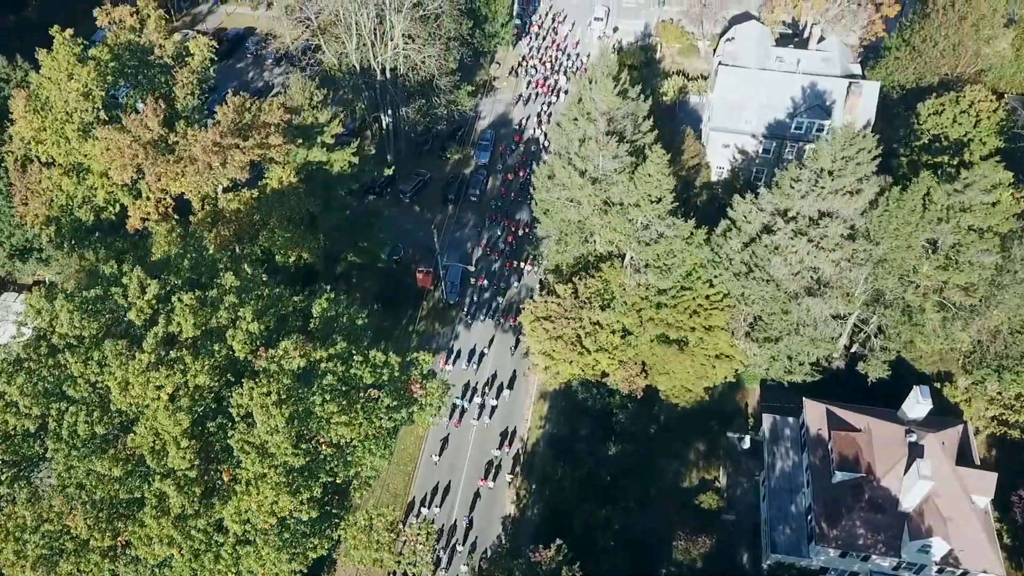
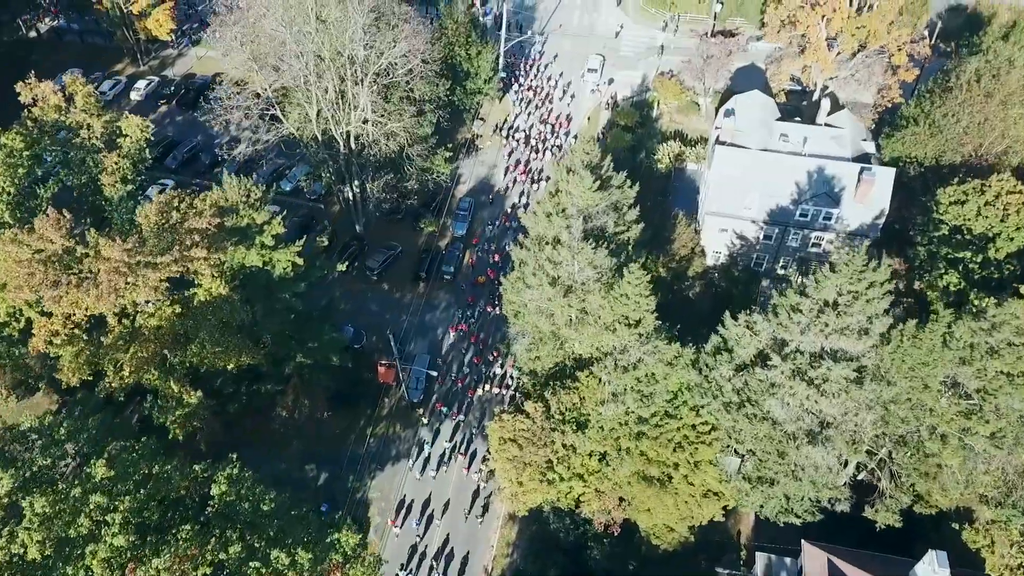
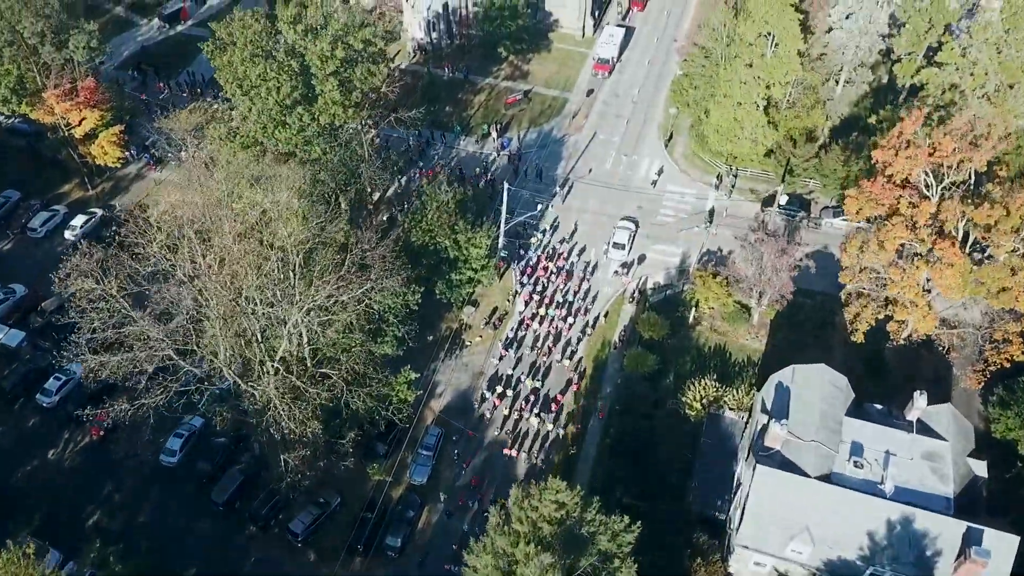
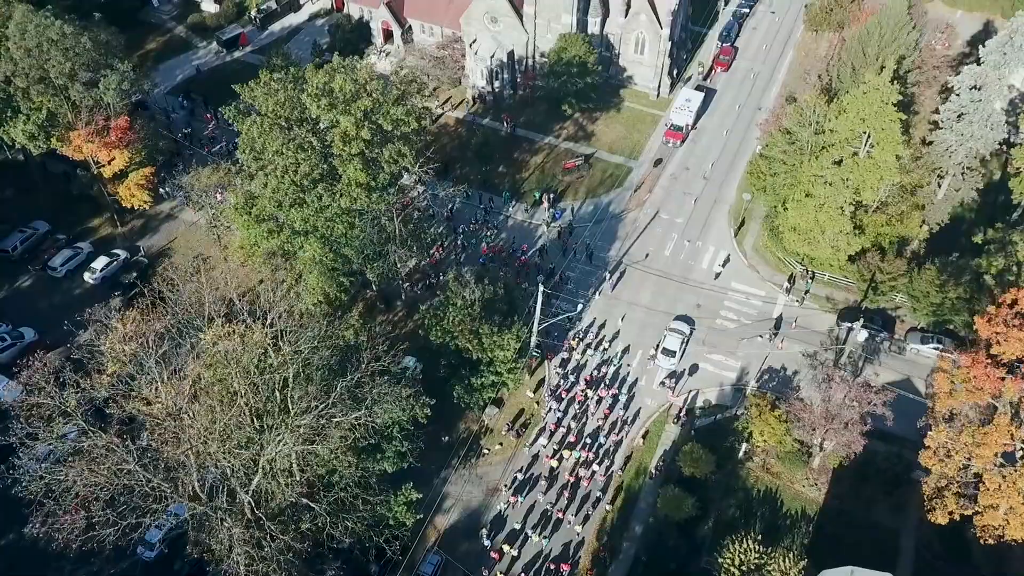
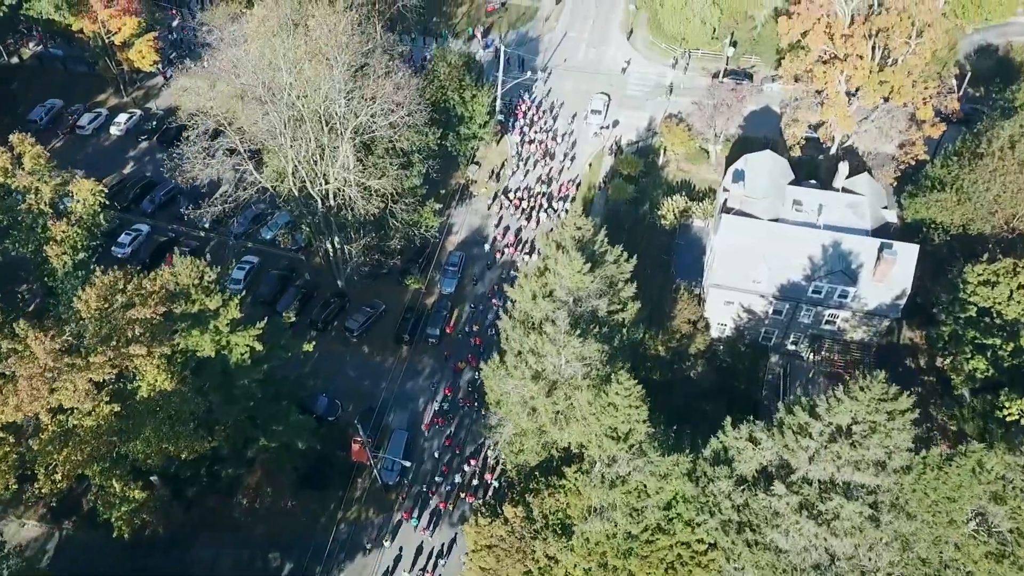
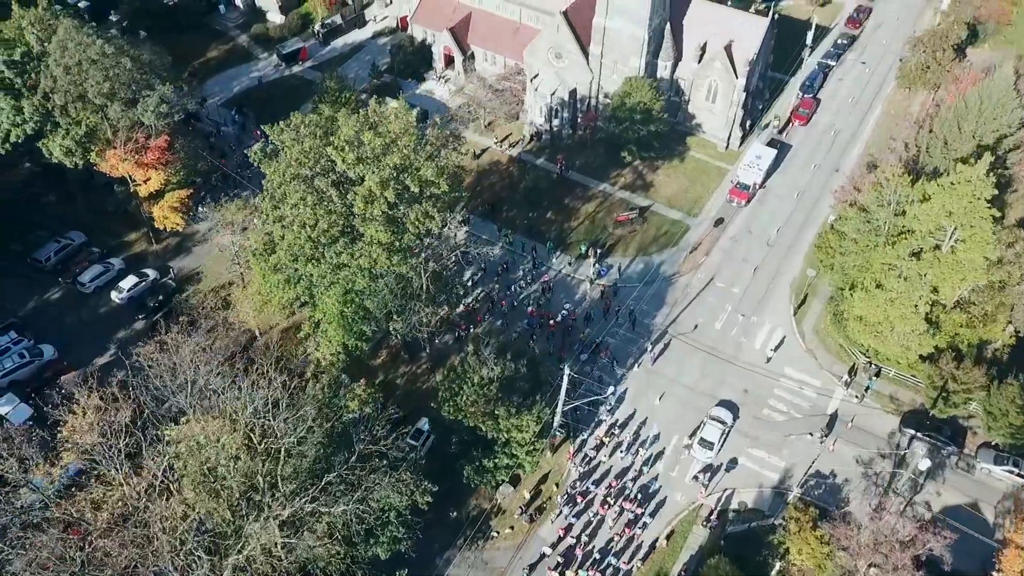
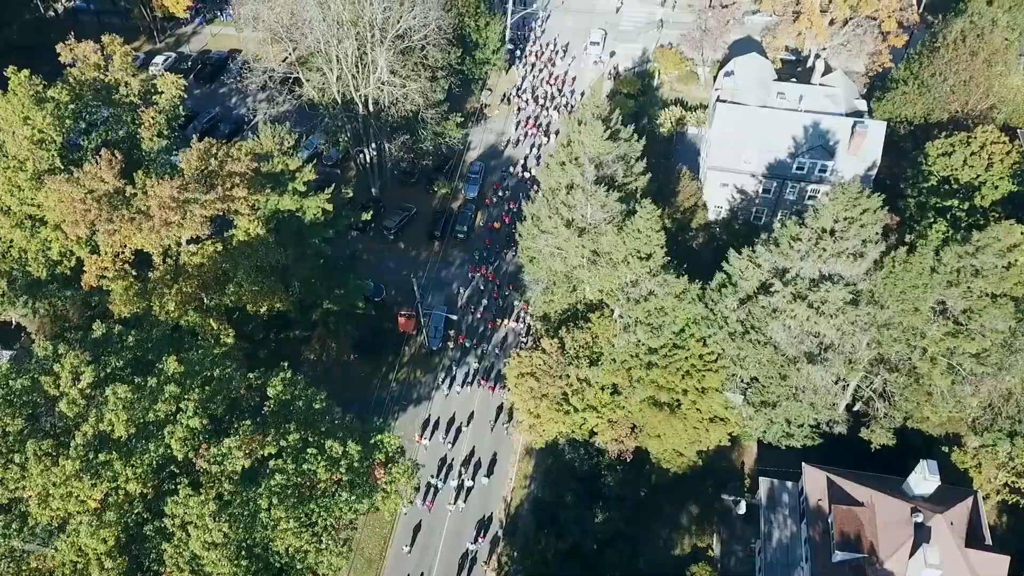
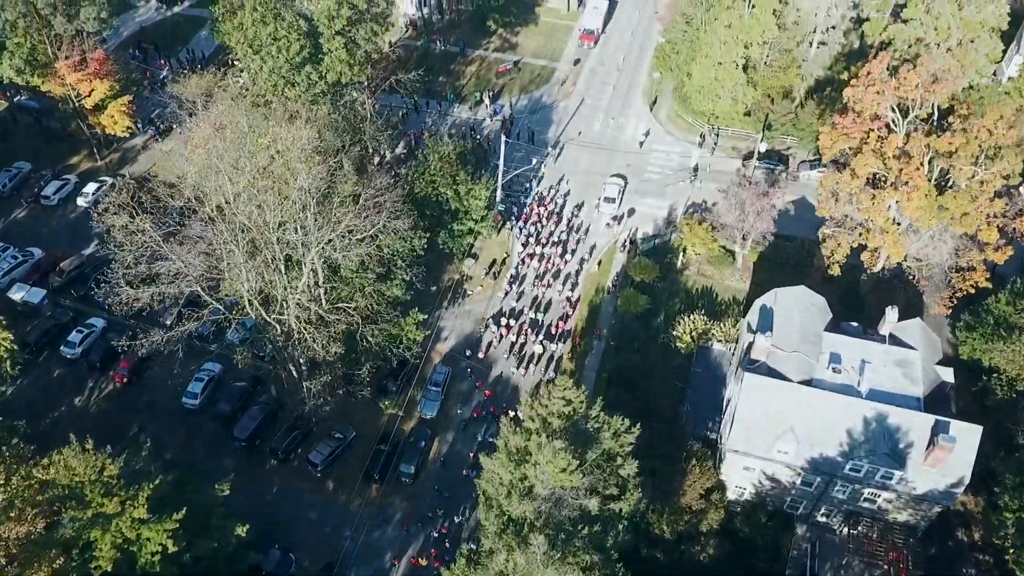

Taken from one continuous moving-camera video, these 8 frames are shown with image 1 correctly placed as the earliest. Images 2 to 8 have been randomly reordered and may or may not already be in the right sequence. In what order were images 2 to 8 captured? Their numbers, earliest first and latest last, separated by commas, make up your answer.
7, 2, 5, 8, 3, 4, 6
